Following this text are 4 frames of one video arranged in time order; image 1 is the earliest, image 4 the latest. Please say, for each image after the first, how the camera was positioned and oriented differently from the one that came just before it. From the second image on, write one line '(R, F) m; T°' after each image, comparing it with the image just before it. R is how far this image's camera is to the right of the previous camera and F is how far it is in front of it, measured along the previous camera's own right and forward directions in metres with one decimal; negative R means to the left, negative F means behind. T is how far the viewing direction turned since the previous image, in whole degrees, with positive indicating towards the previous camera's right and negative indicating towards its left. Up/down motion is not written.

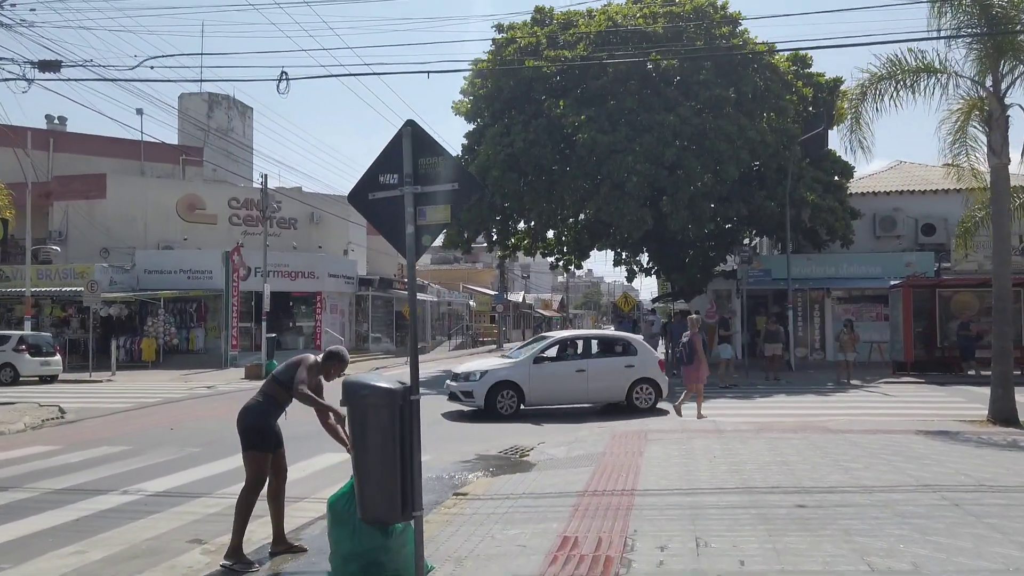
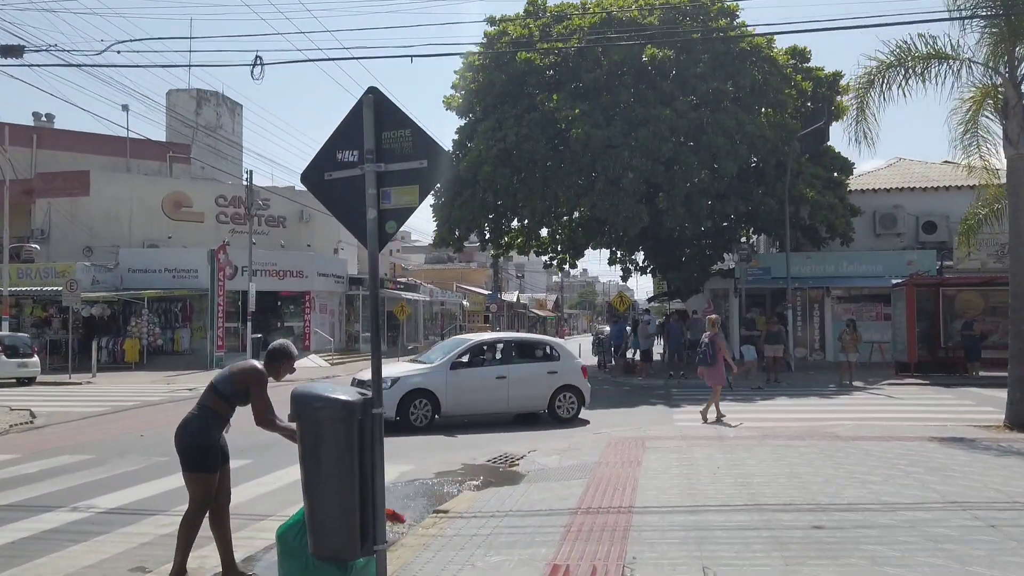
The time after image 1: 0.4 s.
(+0.1, +0.7) m; 0°
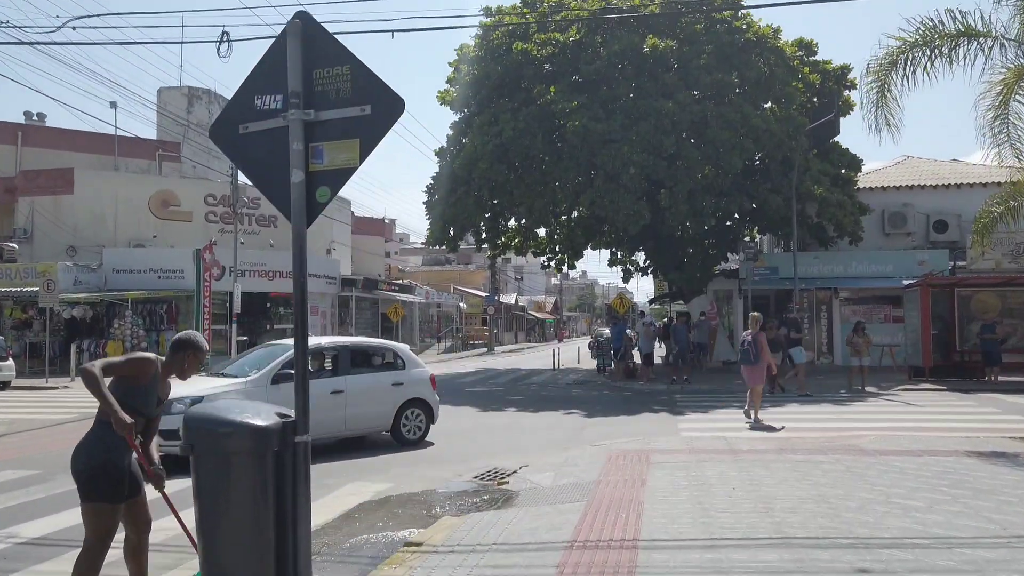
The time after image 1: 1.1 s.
(+0.1, +1.0) m; 0°
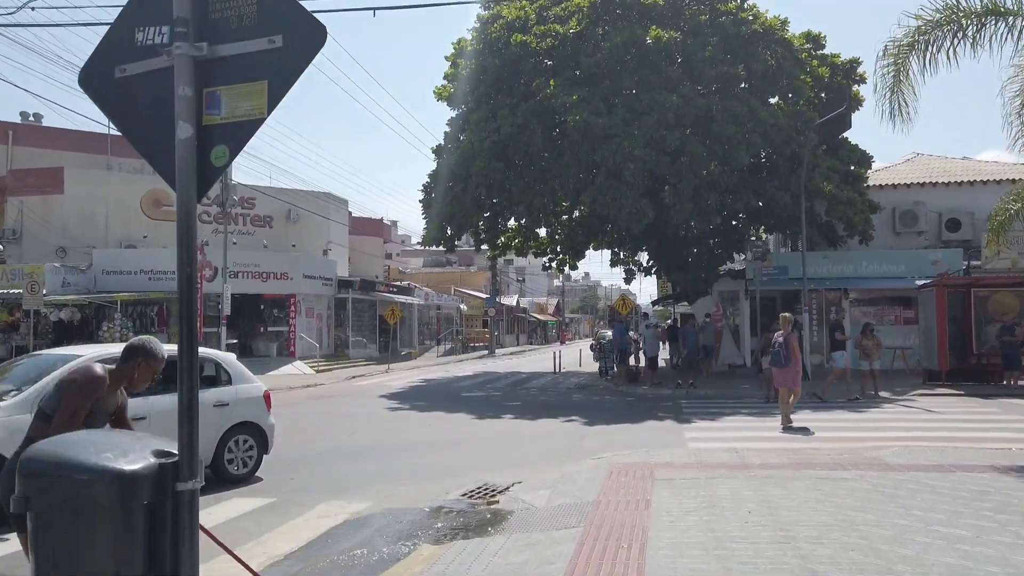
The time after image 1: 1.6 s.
(+0.1, +0.8) m; 0°
